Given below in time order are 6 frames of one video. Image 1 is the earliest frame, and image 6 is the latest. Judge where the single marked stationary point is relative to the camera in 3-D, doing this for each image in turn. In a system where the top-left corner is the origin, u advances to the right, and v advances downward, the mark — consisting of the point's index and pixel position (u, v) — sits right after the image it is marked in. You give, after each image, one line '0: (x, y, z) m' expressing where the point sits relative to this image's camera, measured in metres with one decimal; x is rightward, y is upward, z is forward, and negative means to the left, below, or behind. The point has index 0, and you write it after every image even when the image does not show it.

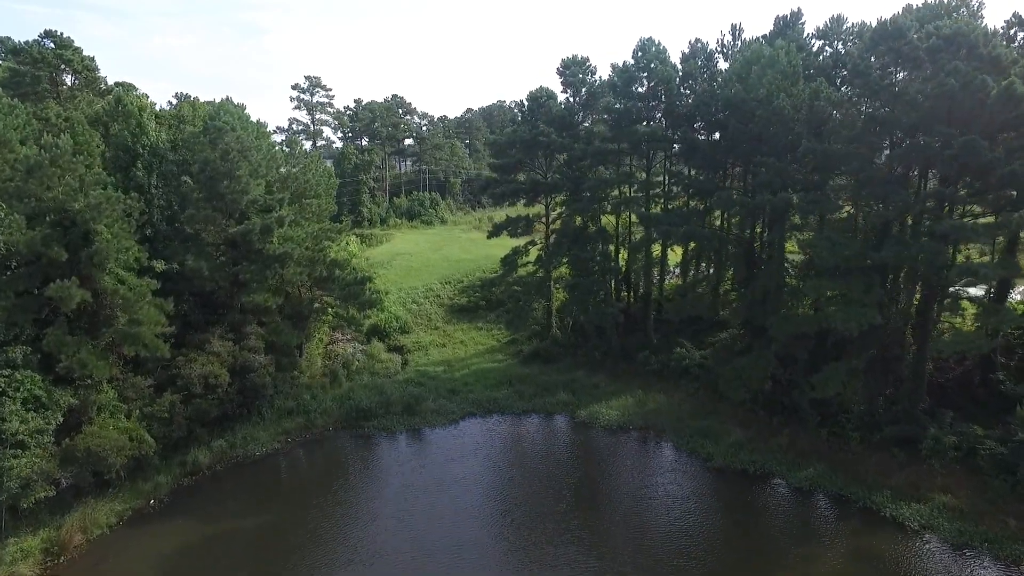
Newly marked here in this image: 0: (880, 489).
0: (+6.1, -3.3, +16.8) m
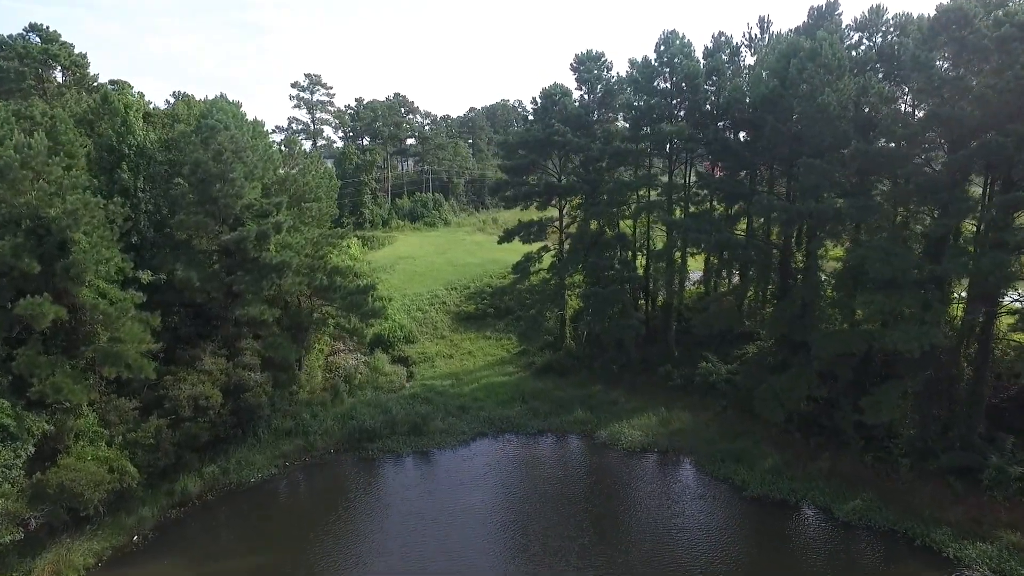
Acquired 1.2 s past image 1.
0: (+6.4, -3.6, +15.2) m
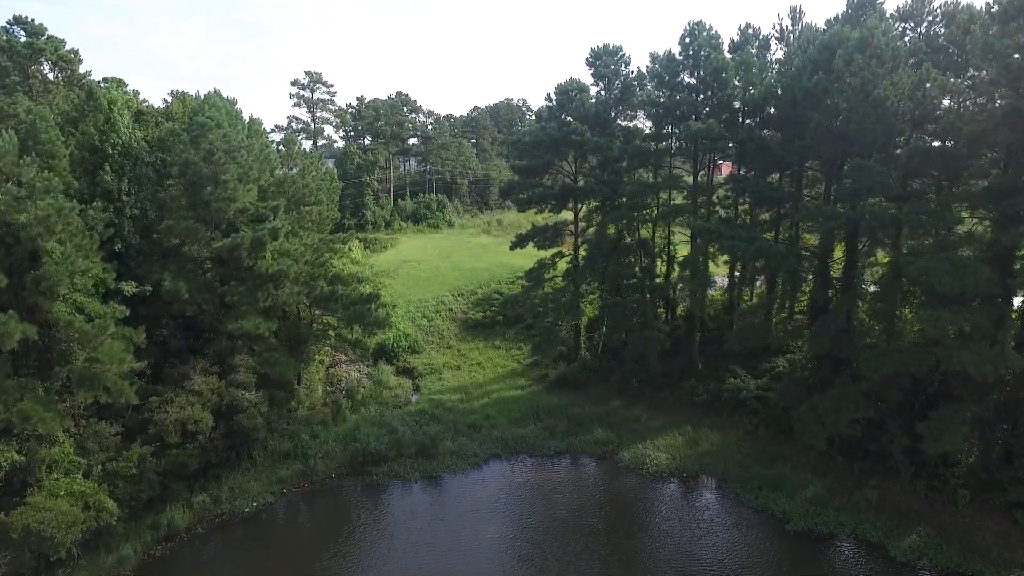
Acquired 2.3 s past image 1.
0: (+6.7, -3.8, +13.7) m
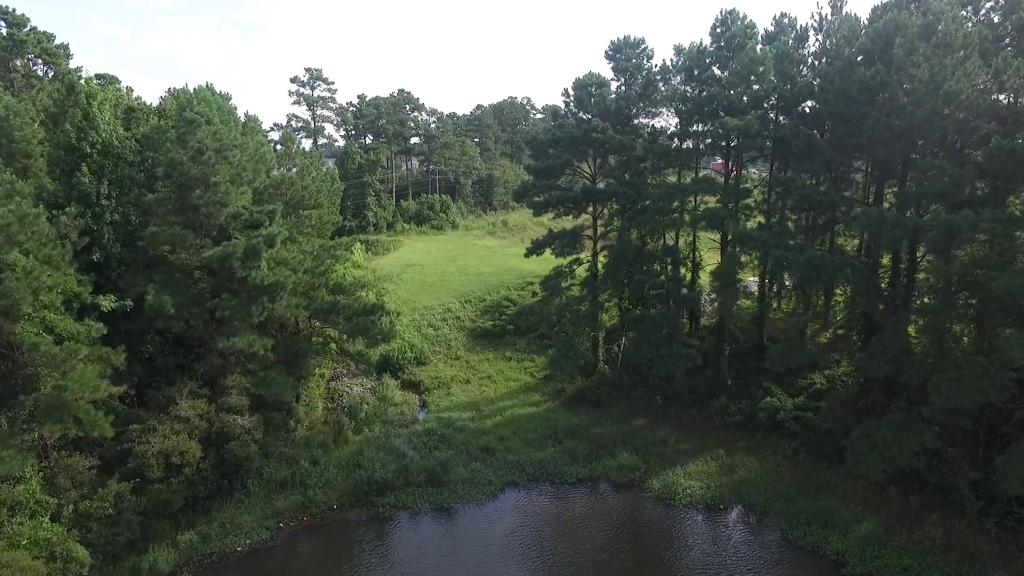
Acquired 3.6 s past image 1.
0: (+7.0, -4.0, +12.0) m
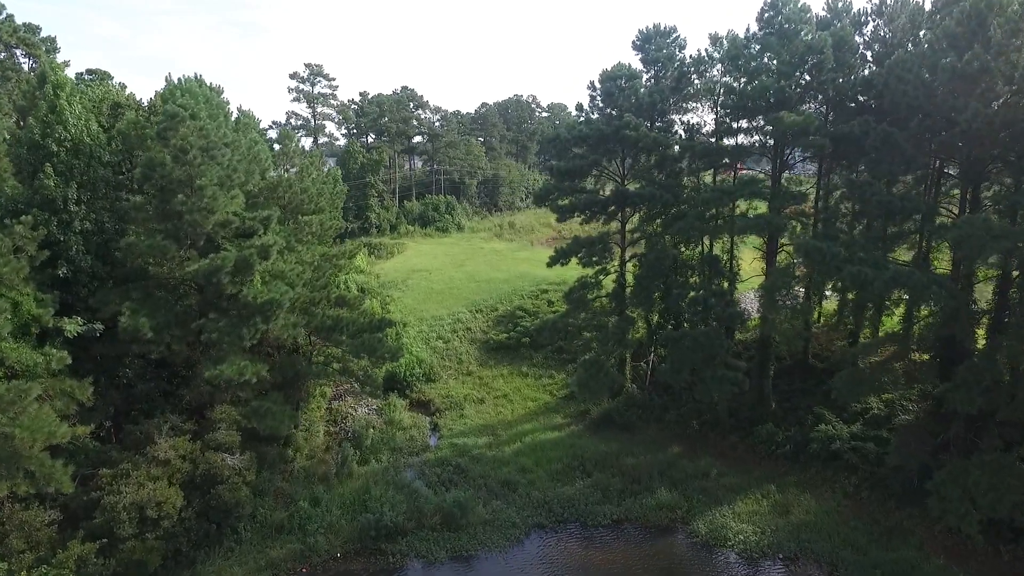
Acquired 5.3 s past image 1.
0: (+7.4, -4.3, +9.9) m
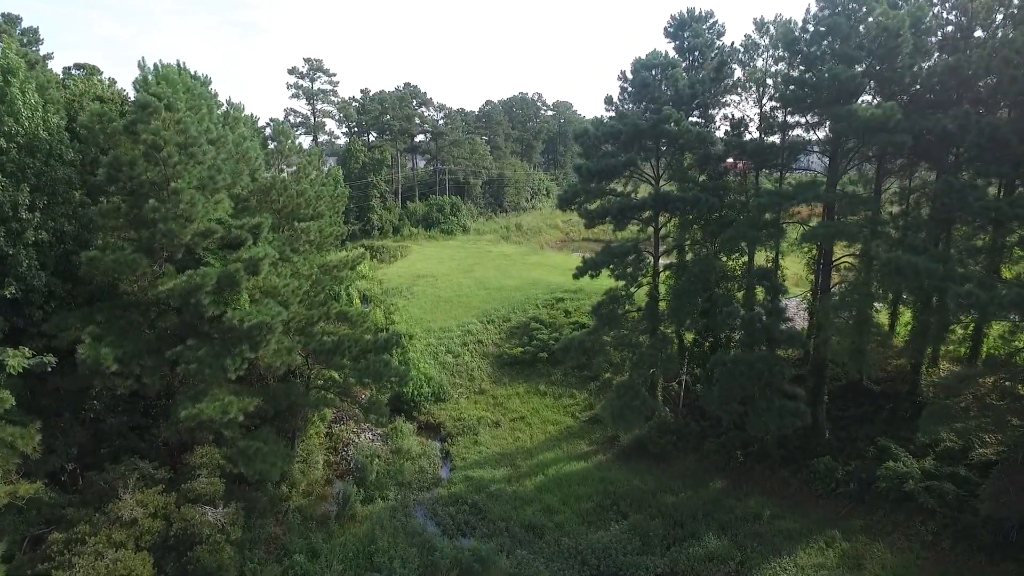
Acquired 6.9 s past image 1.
0: (+7.8, -4.5, +7.7) m
